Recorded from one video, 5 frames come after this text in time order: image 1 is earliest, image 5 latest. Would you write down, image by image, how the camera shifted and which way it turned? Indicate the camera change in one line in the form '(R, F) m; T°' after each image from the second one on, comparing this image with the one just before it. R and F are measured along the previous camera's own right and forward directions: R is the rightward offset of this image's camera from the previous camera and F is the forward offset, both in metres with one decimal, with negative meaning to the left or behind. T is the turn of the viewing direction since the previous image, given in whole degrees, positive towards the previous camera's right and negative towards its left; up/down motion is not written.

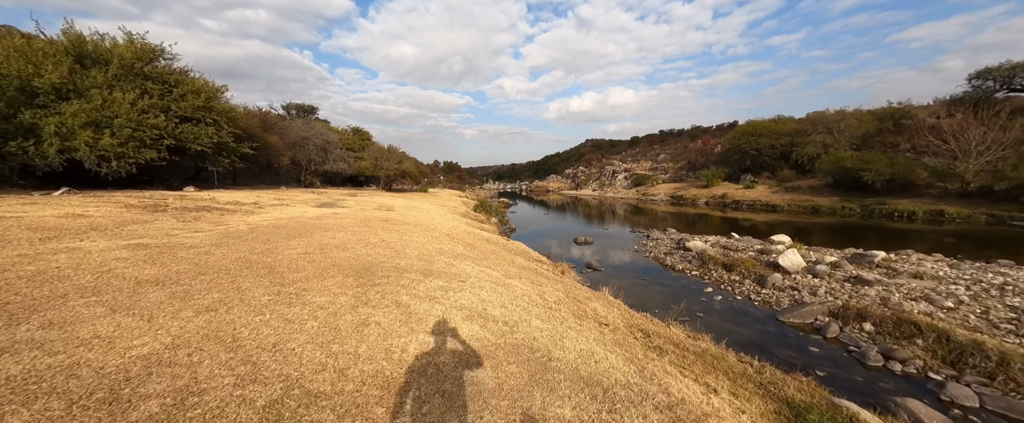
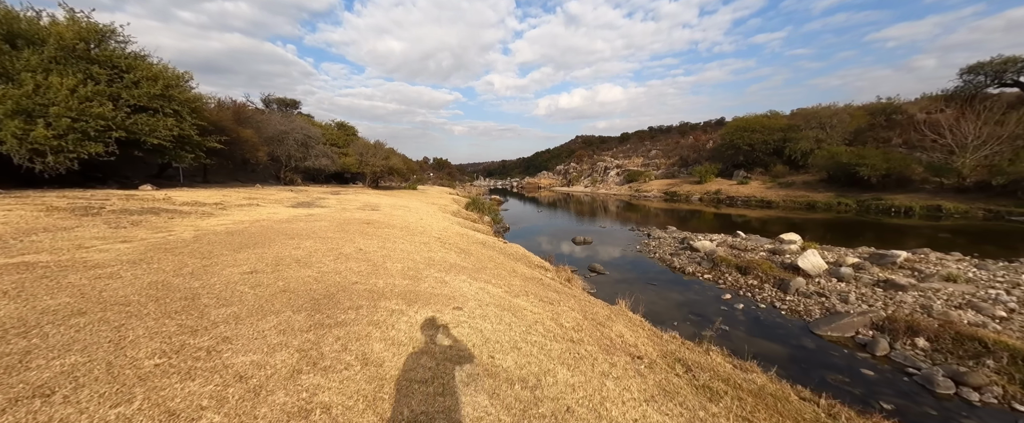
(-0.3, +1.5) m; +2°
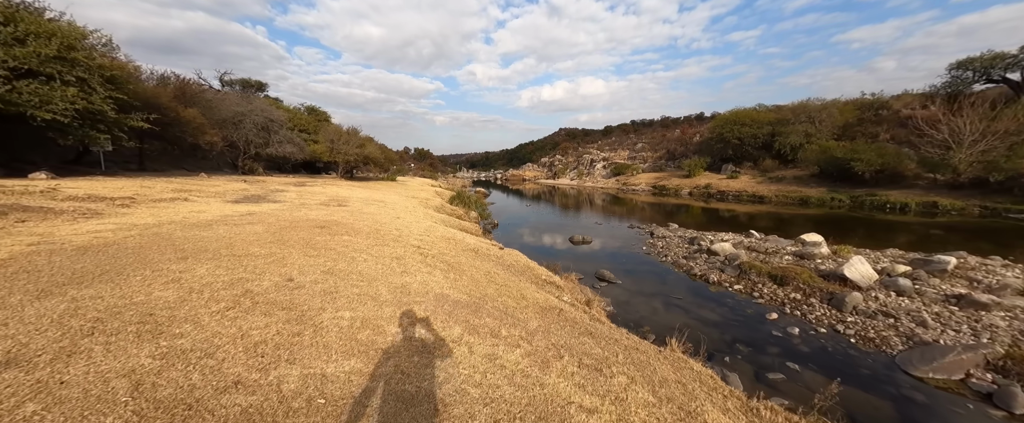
(-0.5, +2.7) m; +3°
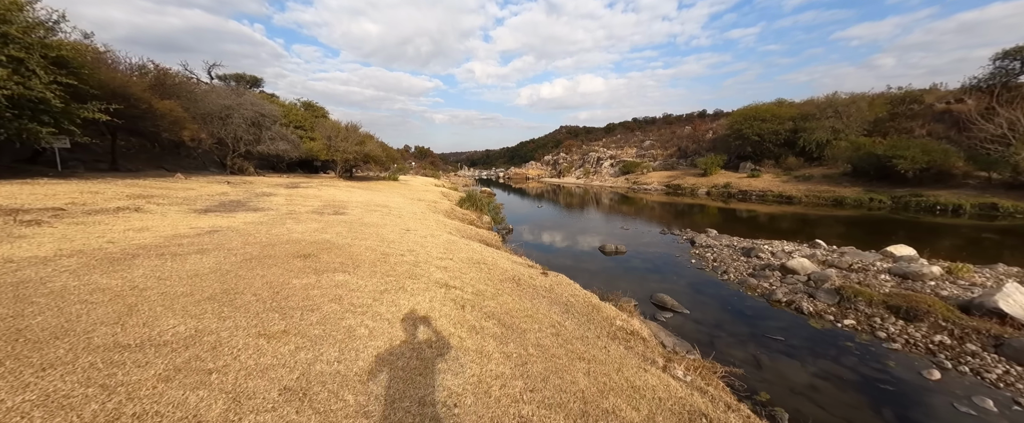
(-1.3, +2.8) m; 0°
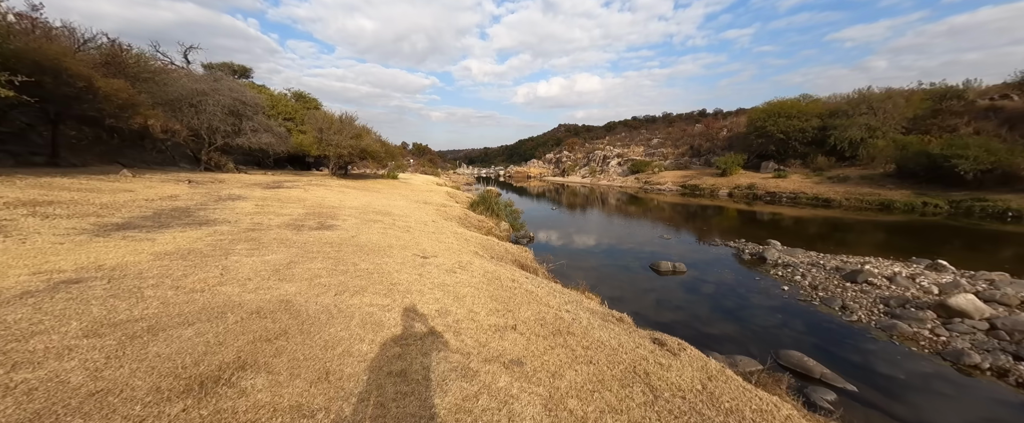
(-1.6, +3.7) m; +1°
